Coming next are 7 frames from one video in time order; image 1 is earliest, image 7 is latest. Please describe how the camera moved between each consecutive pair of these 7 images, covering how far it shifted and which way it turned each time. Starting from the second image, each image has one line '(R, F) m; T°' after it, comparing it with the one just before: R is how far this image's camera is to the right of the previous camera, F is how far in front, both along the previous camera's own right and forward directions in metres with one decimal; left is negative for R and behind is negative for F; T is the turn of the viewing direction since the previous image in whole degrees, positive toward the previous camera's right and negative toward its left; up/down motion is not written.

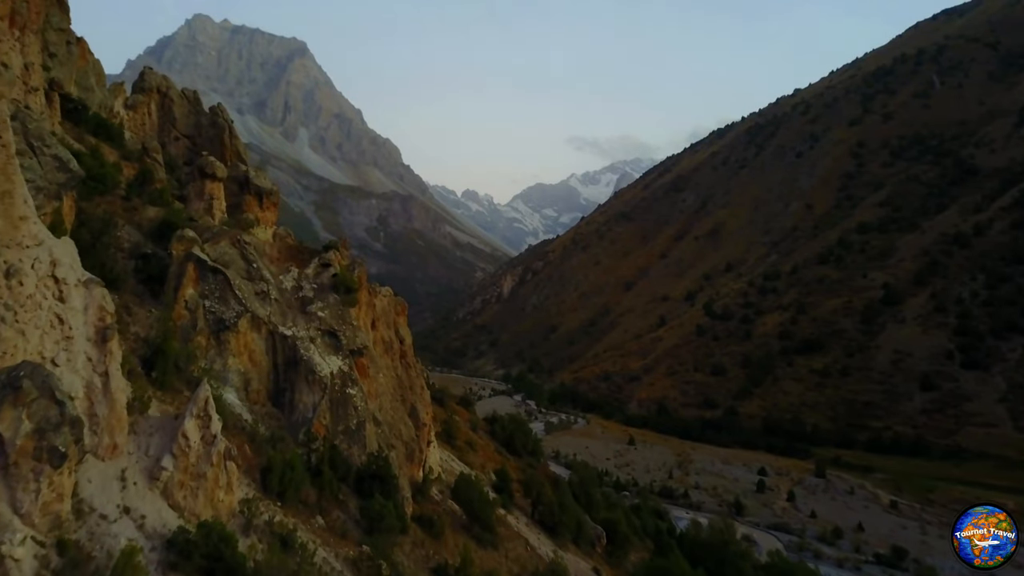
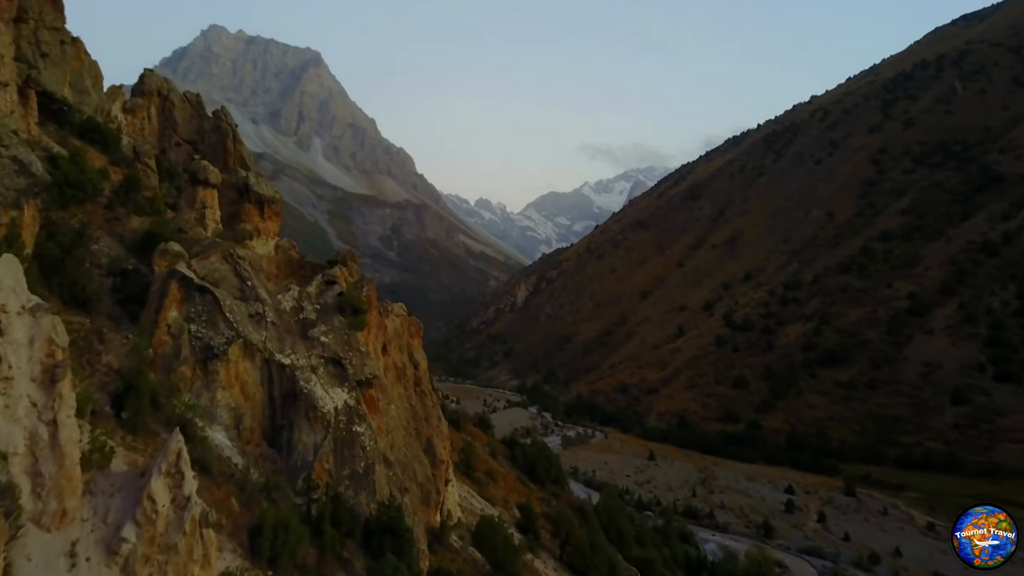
(-0.2, +1.4) m; -1°
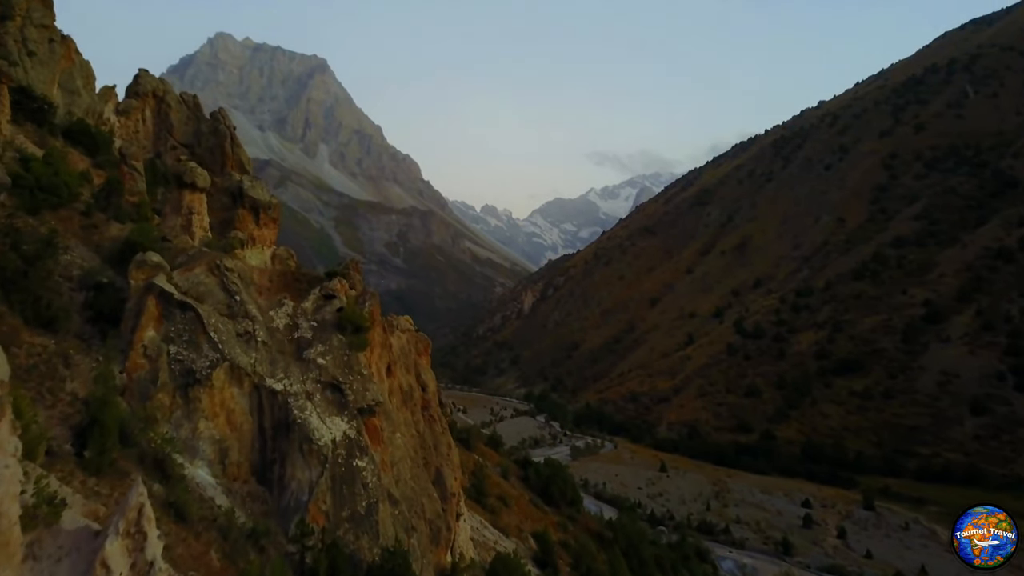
(-0.1, +1.0) m; 0°
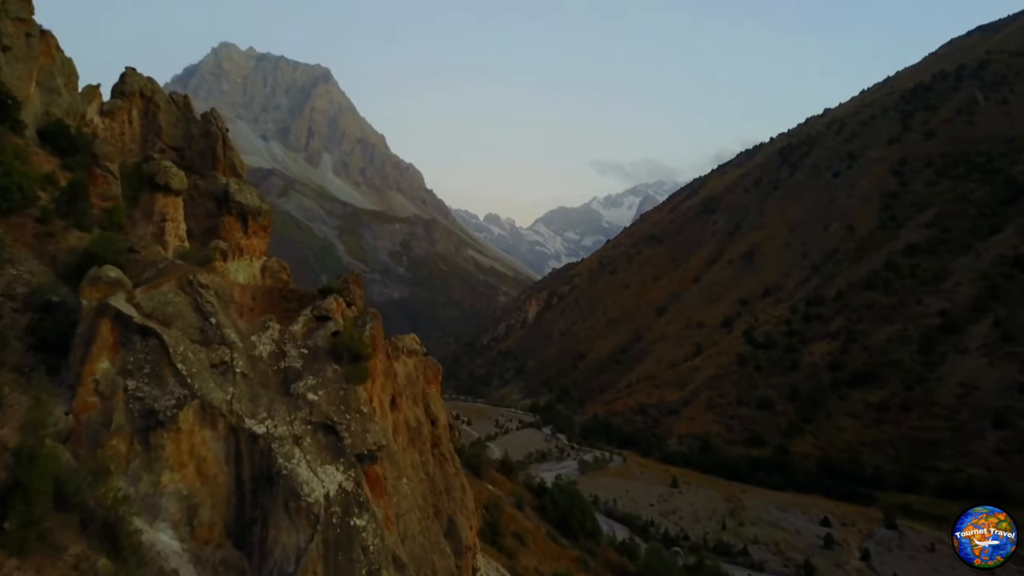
(-0.2, +1.4) m; 0°
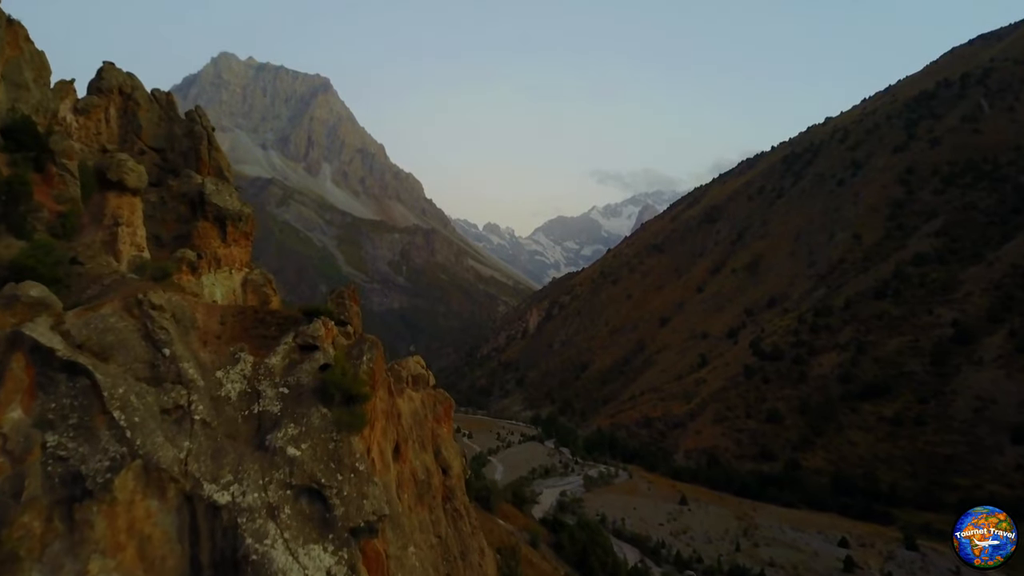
(-0.3, +1.5) m; 0°
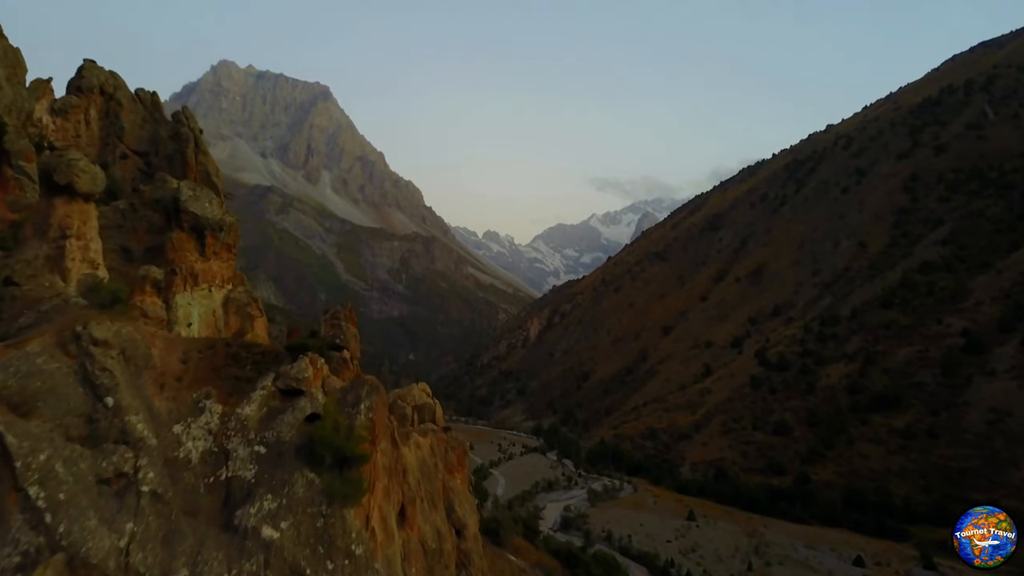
(-0.2, +1.2) m; 0°
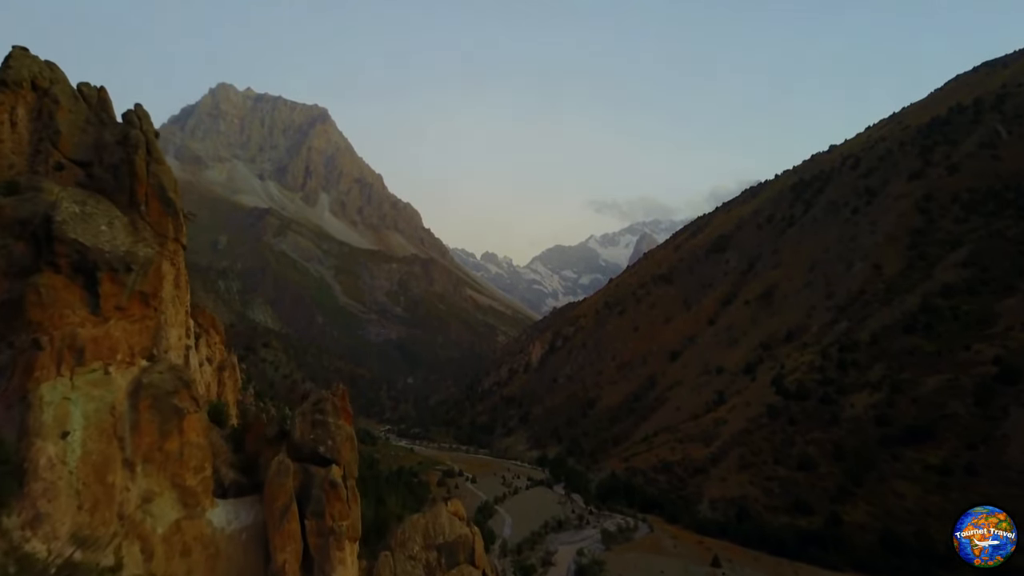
(-0.6, +3.3) m; 0°
